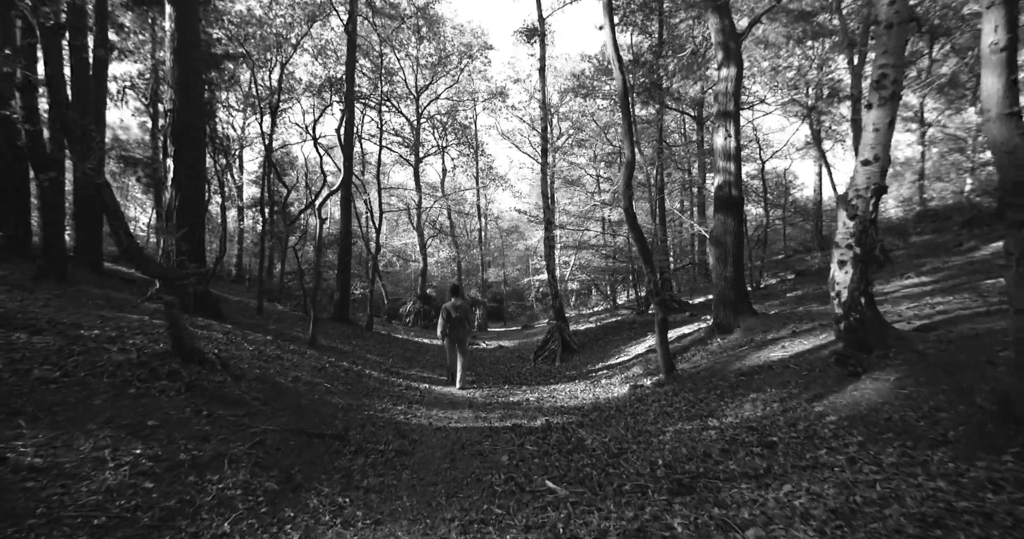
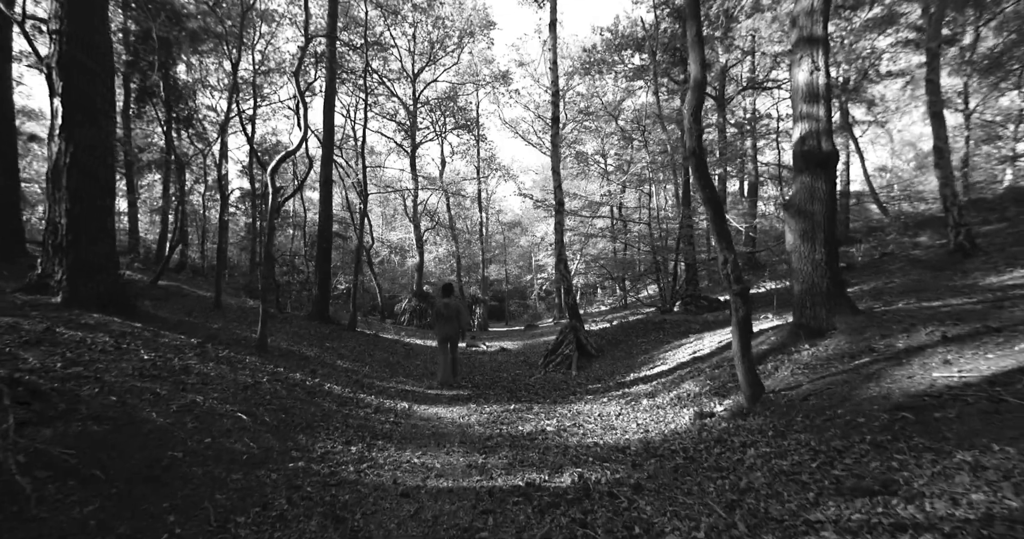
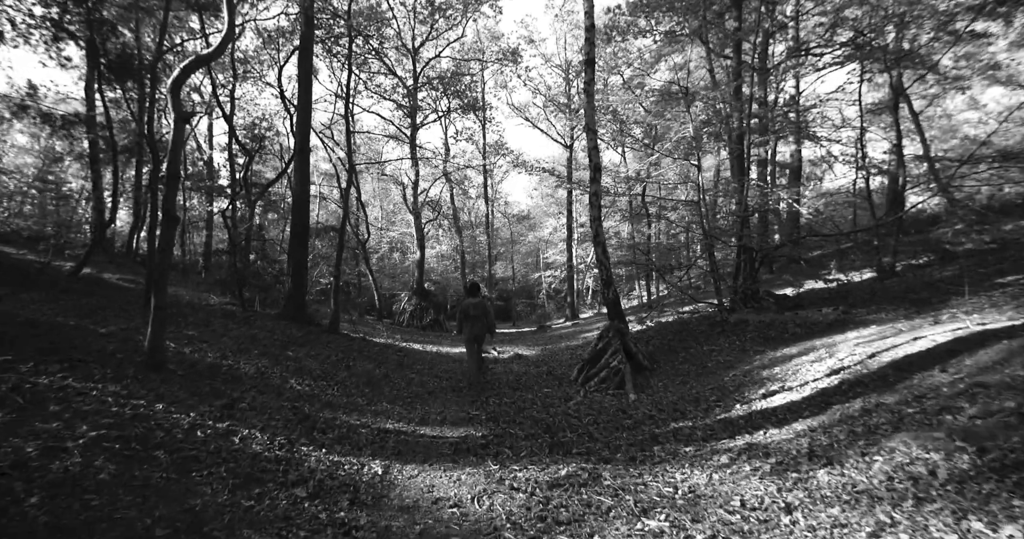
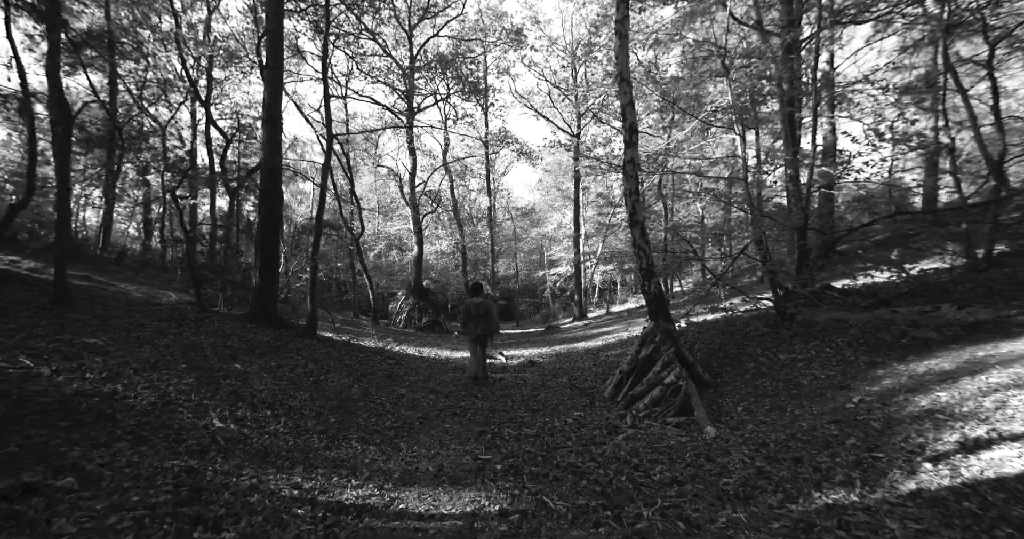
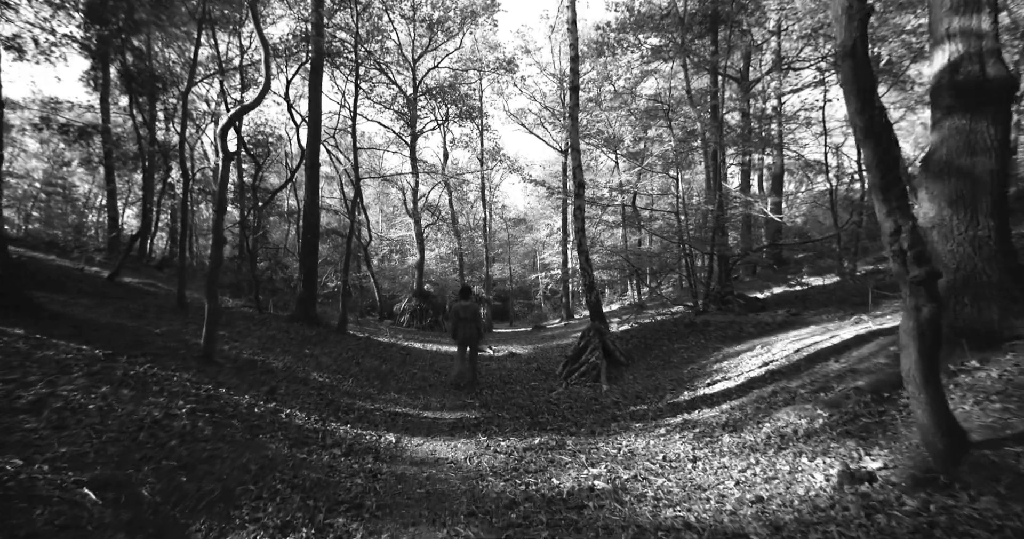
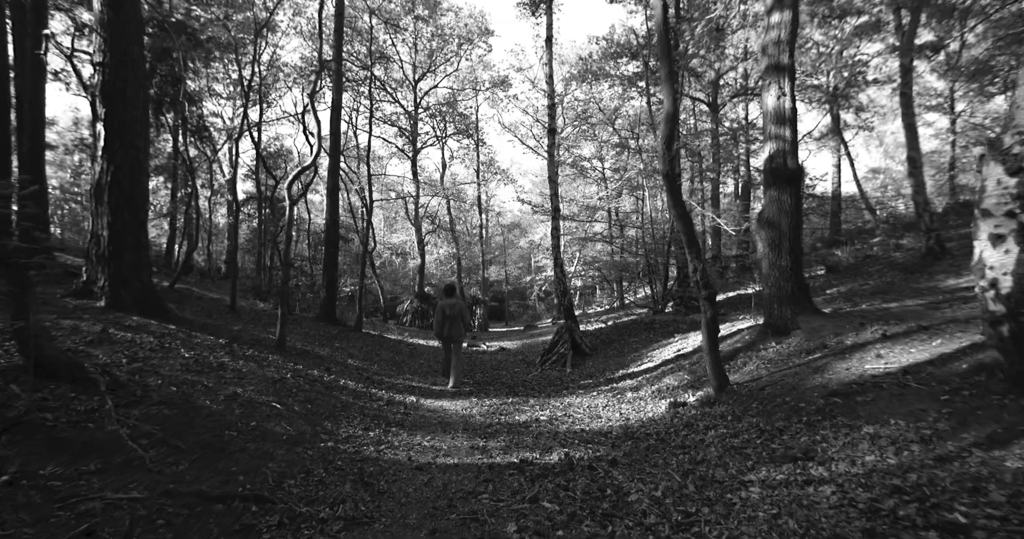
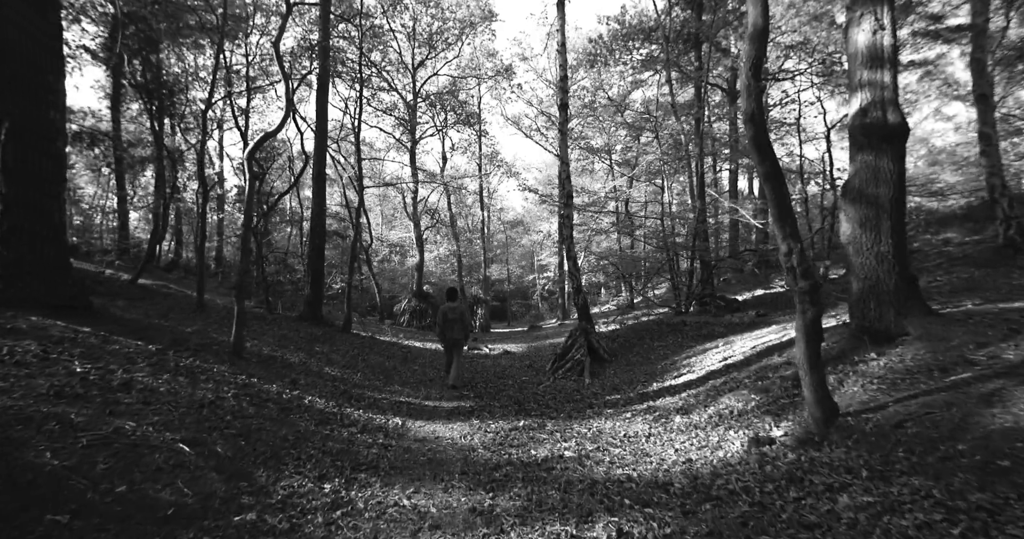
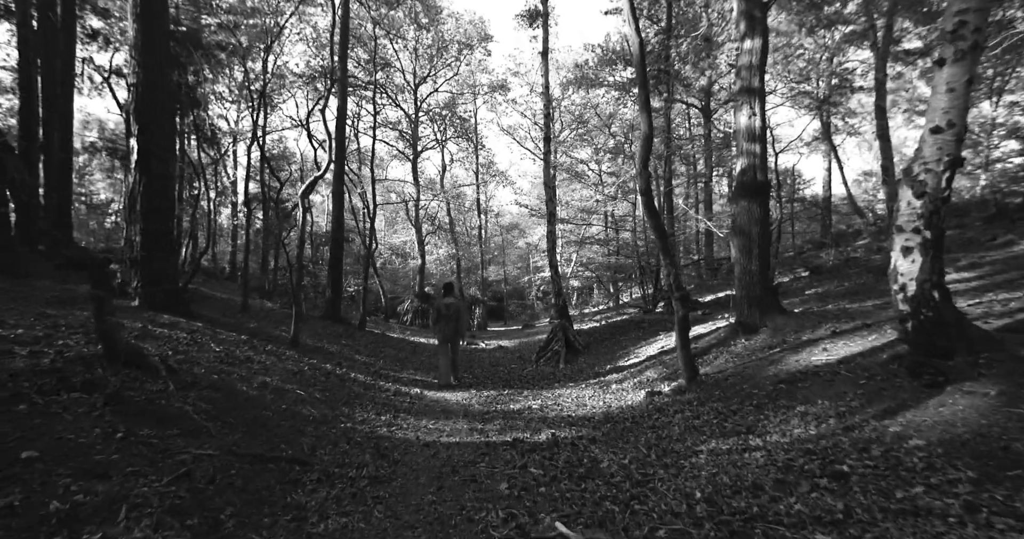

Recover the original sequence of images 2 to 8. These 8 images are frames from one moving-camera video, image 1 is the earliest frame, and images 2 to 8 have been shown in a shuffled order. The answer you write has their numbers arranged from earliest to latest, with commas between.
8, 6, 2, 7, 5, 3, 4
